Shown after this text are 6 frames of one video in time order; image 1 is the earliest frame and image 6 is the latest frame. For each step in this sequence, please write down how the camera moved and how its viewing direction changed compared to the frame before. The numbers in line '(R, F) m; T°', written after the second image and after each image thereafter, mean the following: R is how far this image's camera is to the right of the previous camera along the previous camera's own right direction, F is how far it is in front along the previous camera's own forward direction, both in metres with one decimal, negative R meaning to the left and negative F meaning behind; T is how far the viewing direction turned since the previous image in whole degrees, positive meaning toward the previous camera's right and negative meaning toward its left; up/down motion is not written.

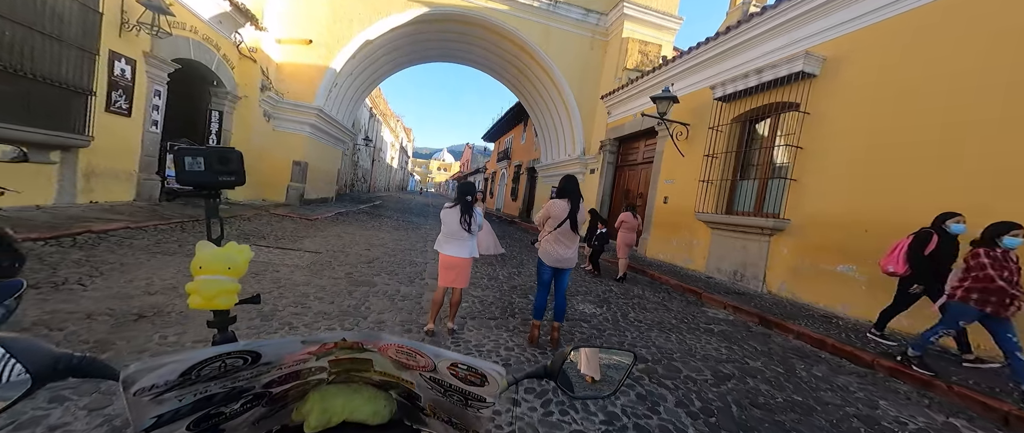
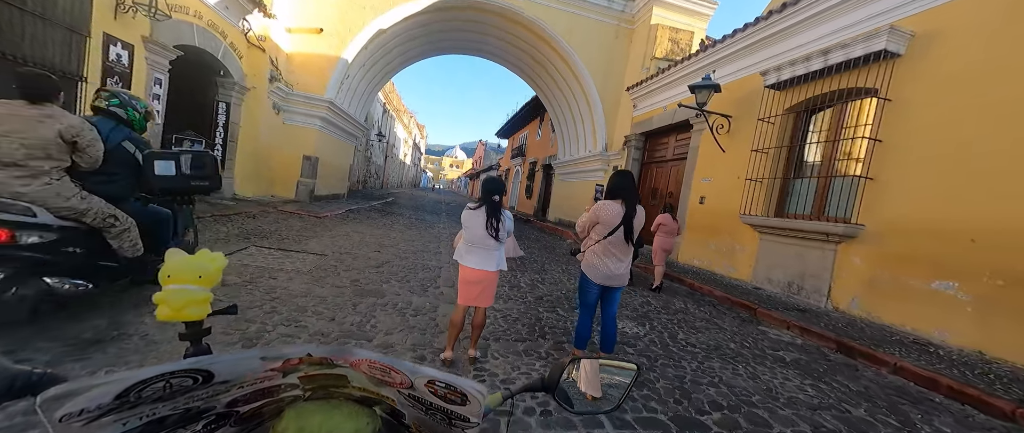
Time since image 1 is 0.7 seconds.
(-0.2, +0.6) m; -2°
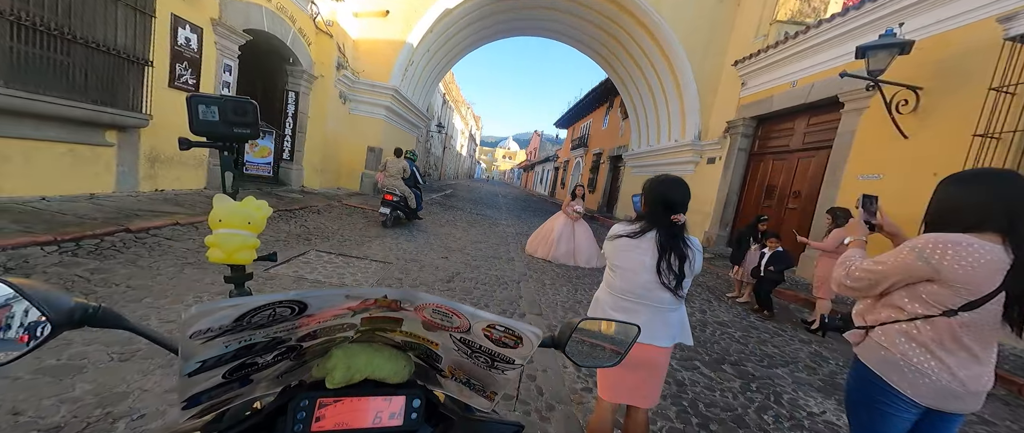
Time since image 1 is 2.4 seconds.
(-0.6, +1.0) m; -9°
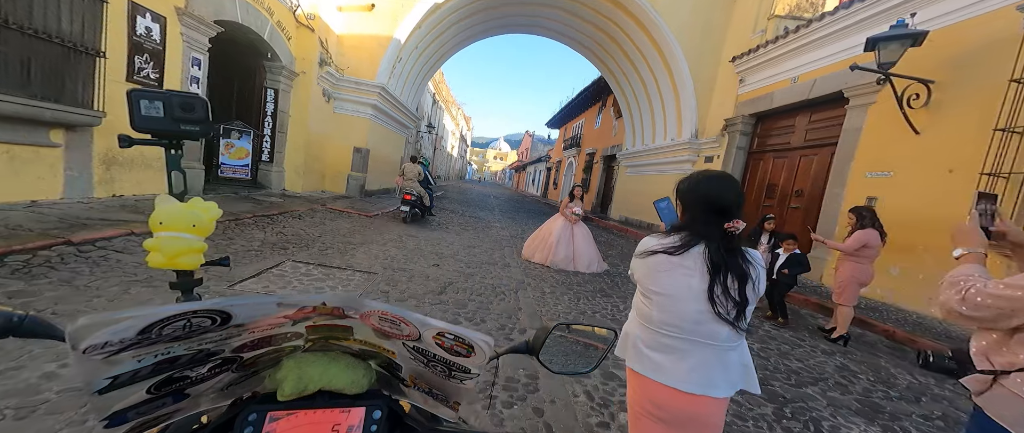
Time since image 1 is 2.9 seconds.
(-0.1, +0.3) m; +1°
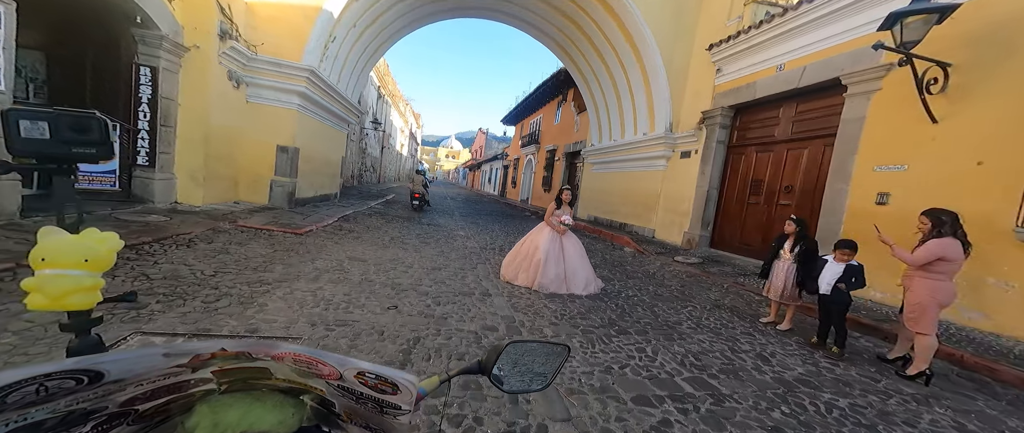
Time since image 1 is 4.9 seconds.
(-0.3, +1.2) m; +8°
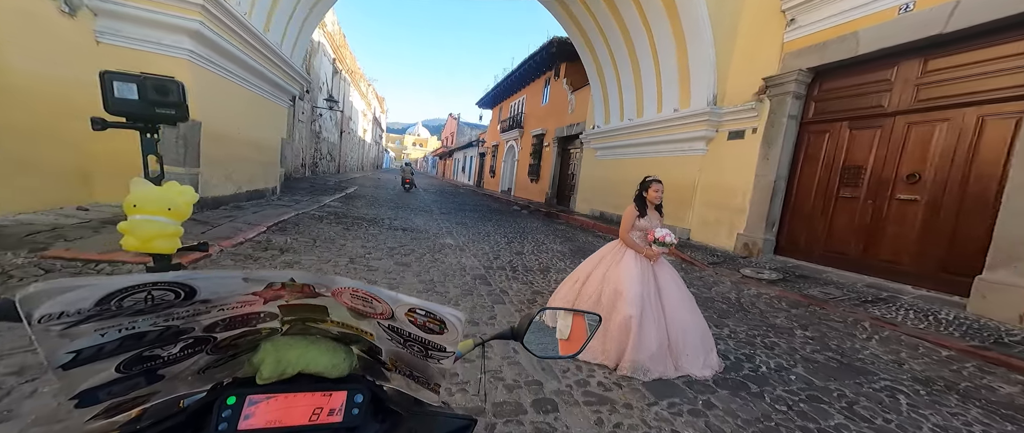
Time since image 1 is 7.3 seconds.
(-0.7, +2.3) m; +5°
